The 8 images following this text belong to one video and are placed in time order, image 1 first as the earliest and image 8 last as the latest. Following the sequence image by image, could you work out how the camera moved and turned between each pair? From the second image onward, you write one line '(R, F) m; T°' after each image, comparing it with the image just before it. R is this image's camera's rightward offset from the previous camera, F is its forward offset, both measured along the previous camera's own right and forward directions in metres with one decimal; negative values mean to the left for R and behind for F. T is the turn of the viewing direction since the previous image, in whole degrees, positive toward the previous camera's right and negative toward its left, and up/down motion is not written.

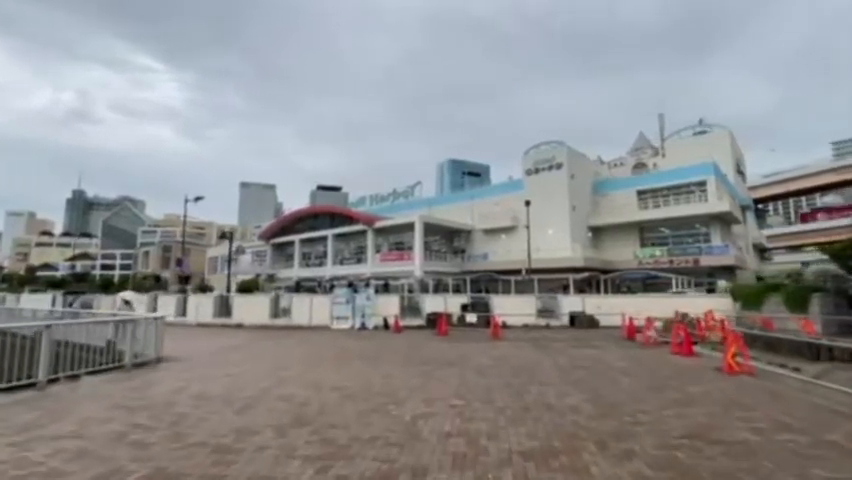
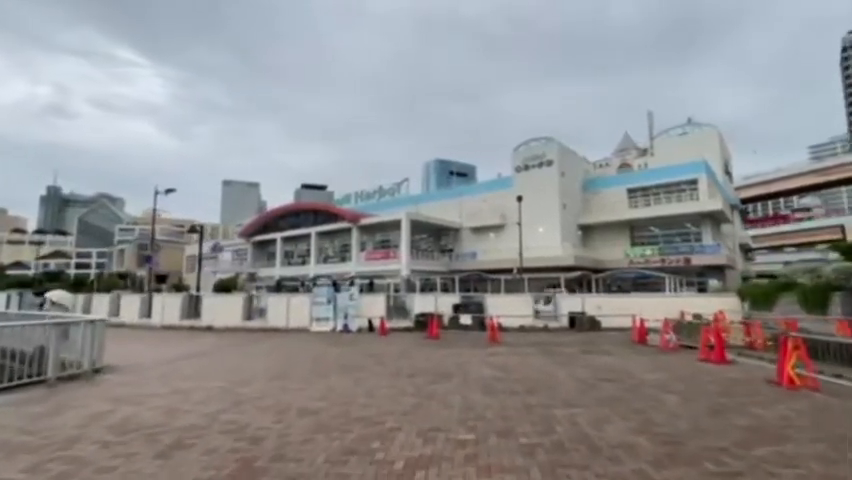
(-0.2, +2.2) m; +2°
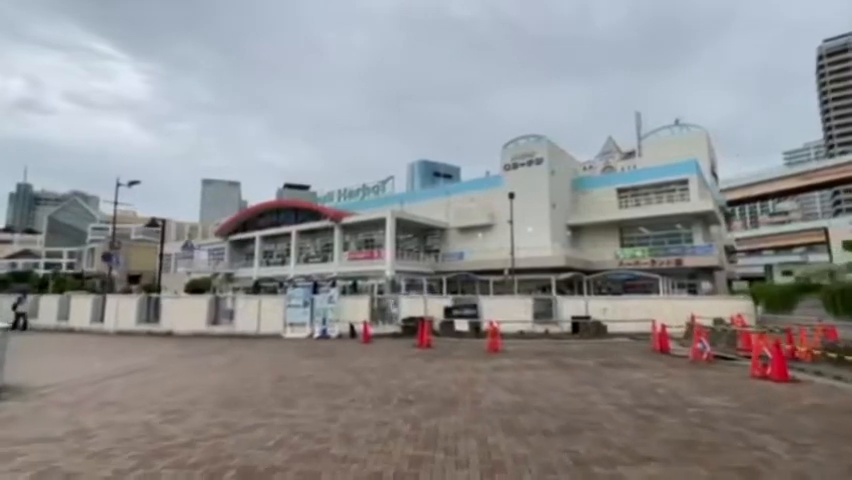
(-0.3, +2.6) m; +2°
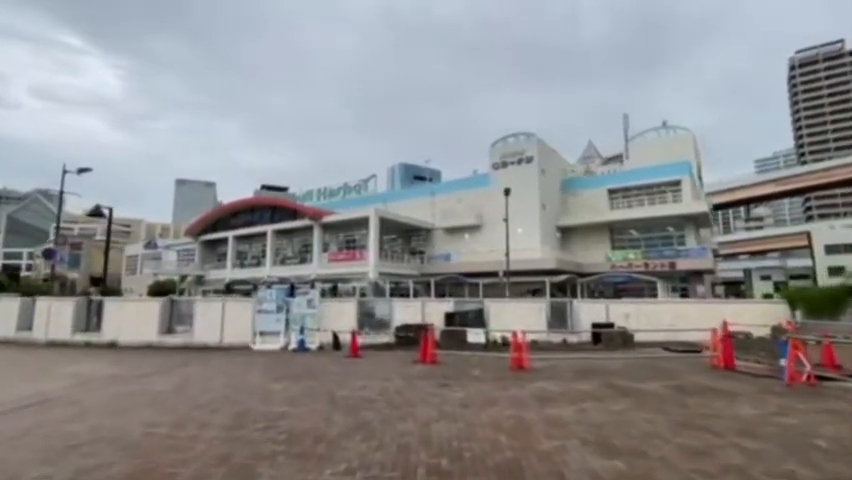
(-0.8, +3.5) m; +3°
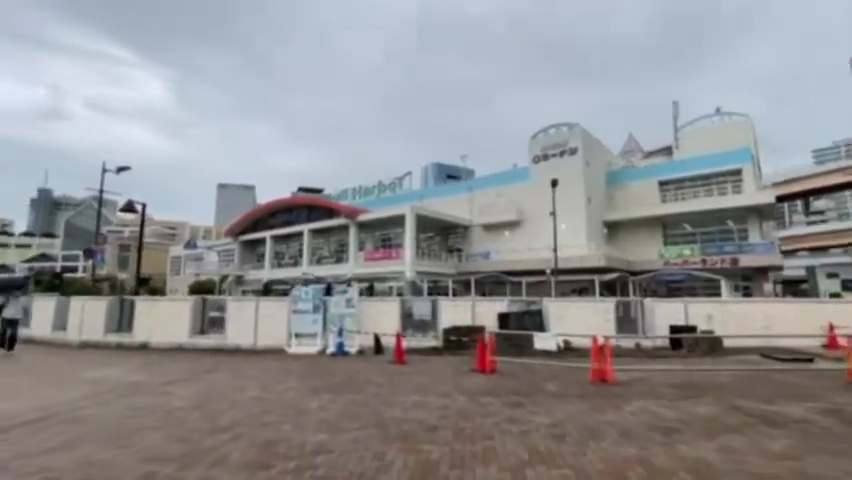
(-0.7, +2.0) m; -4°
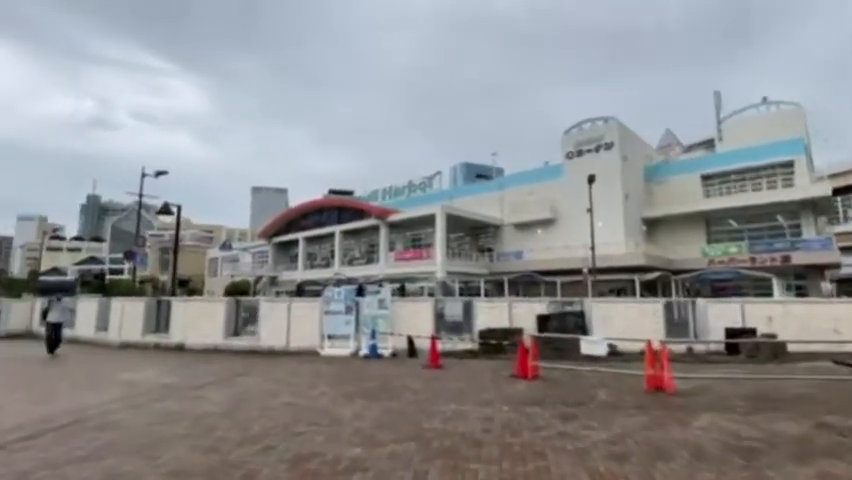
(-0.2, +0.6) m; -4°
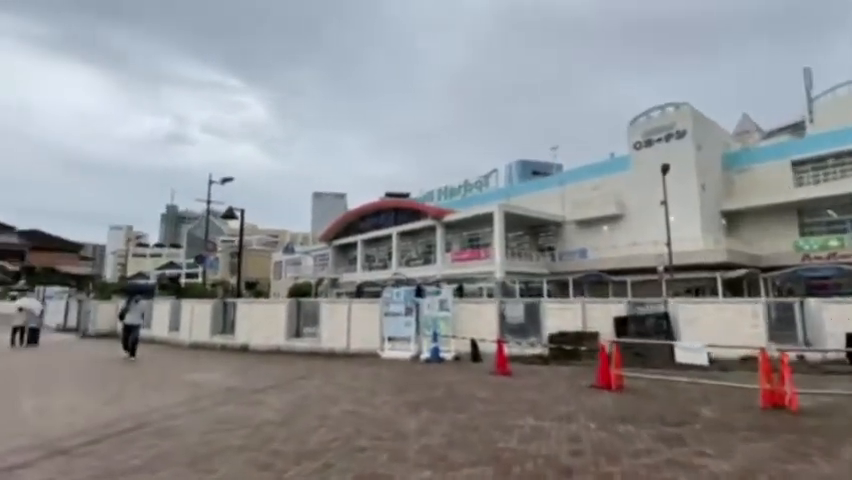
(-0.2, +0.9) m; -7°
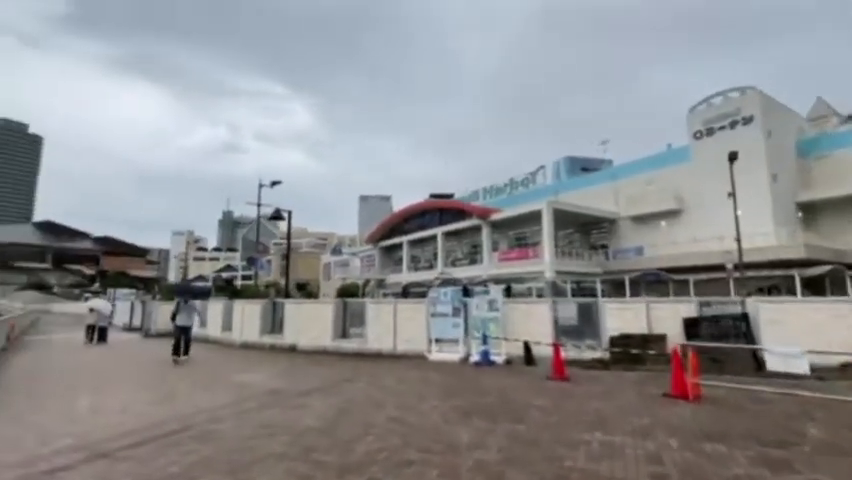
(-0.1, +0.7) m; -6°
